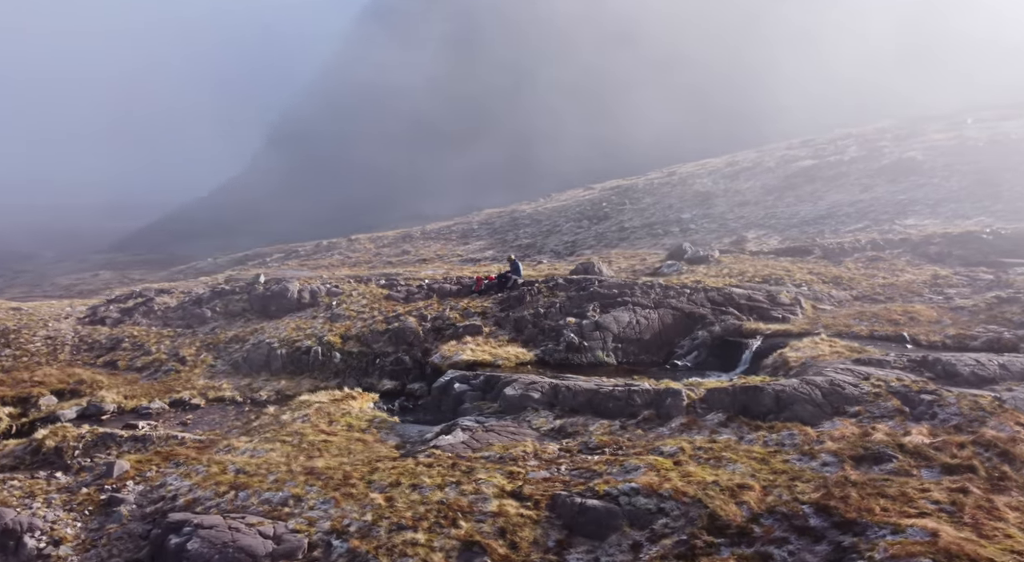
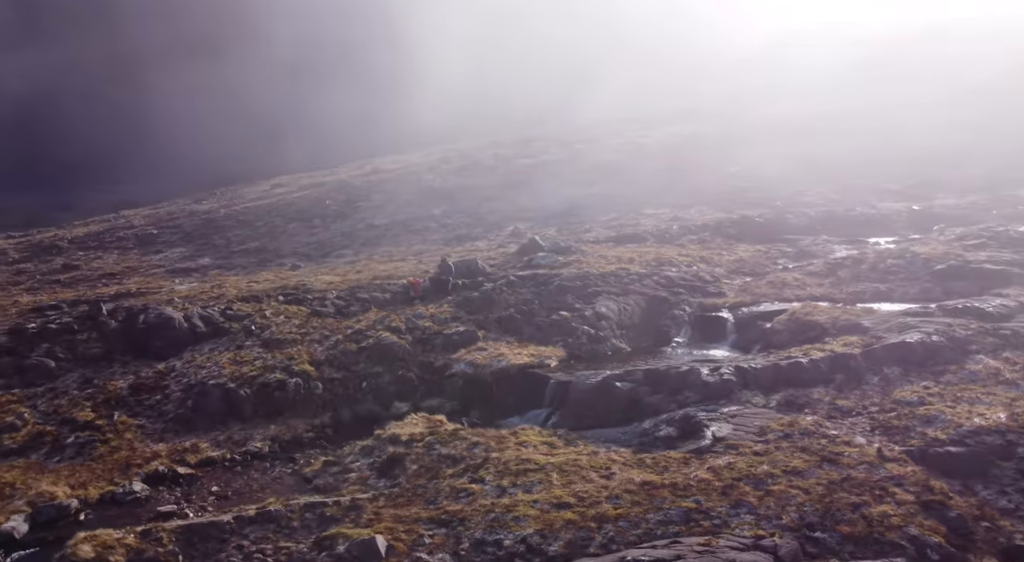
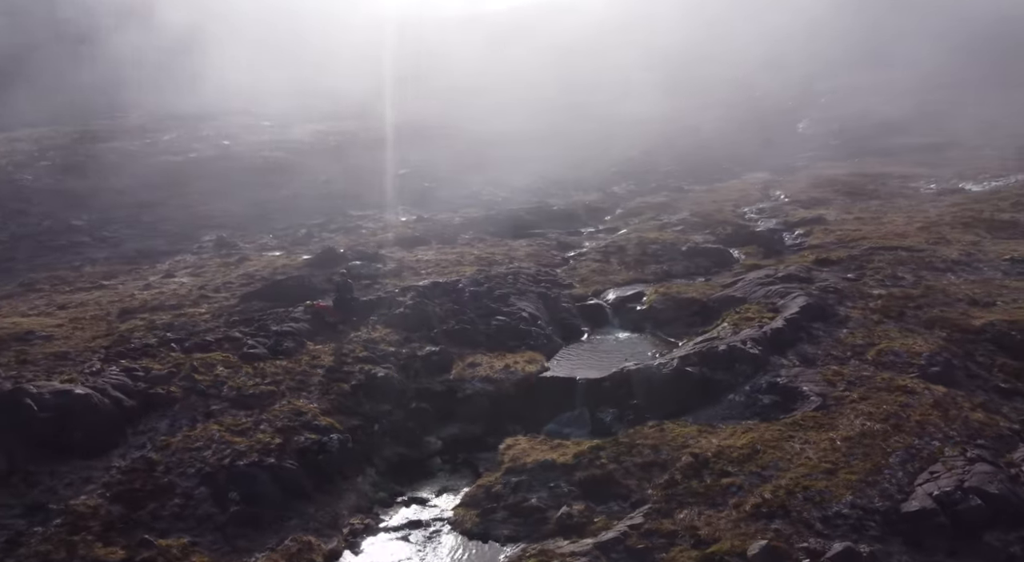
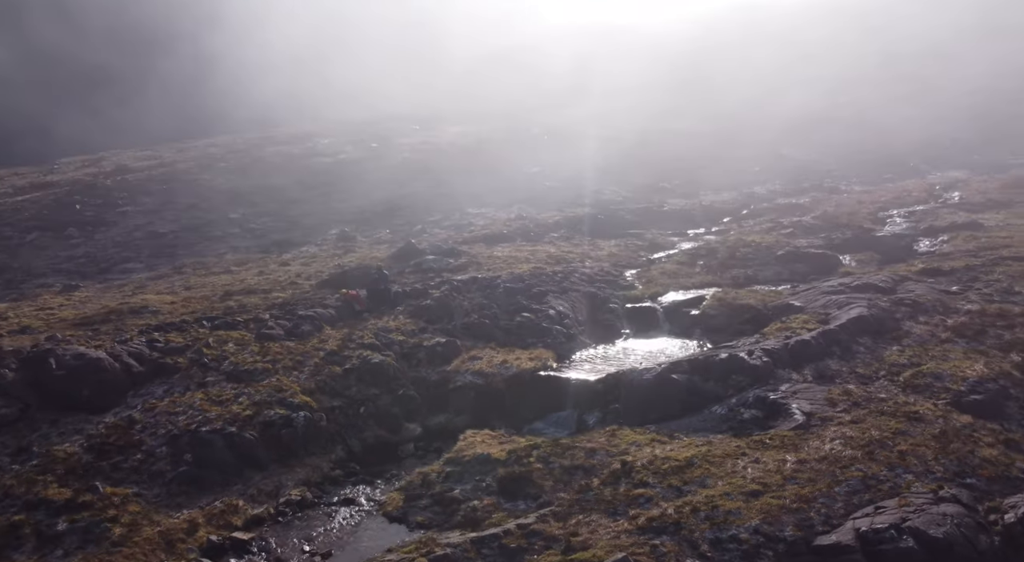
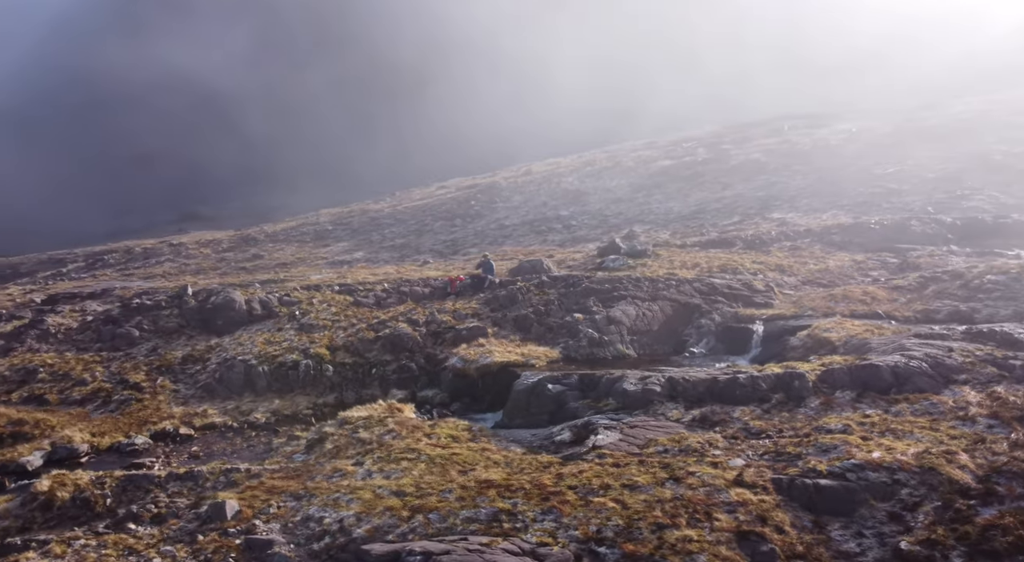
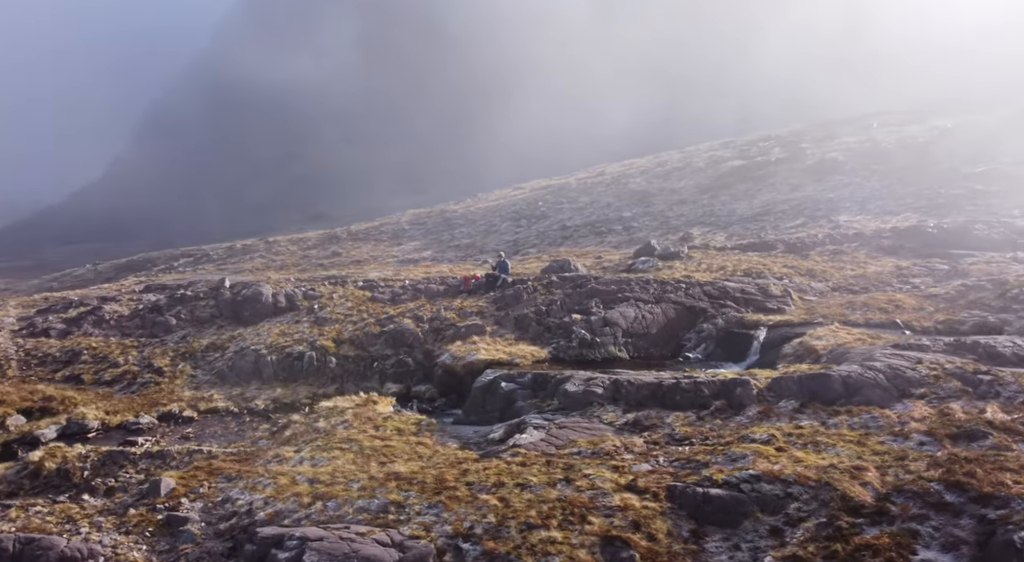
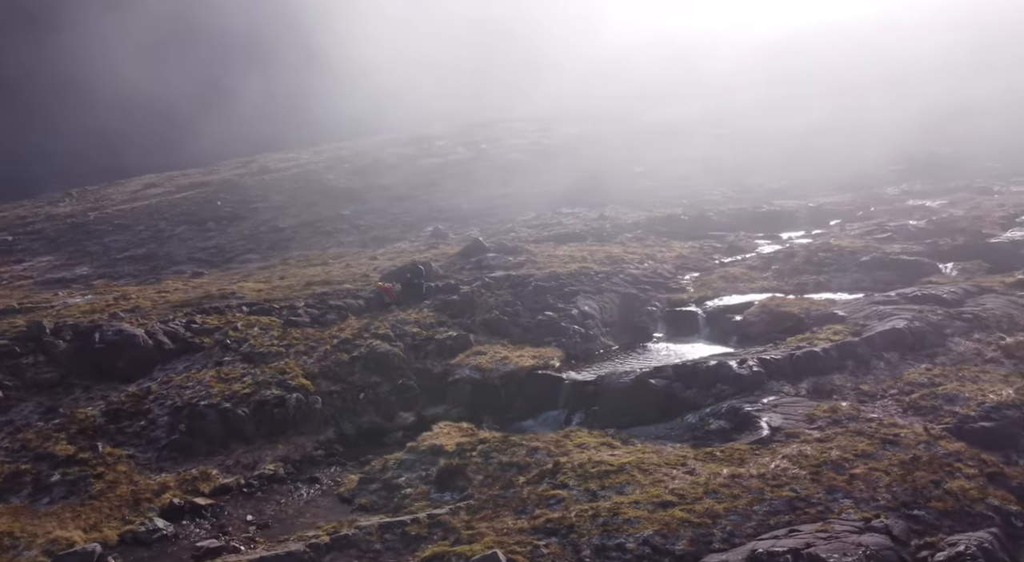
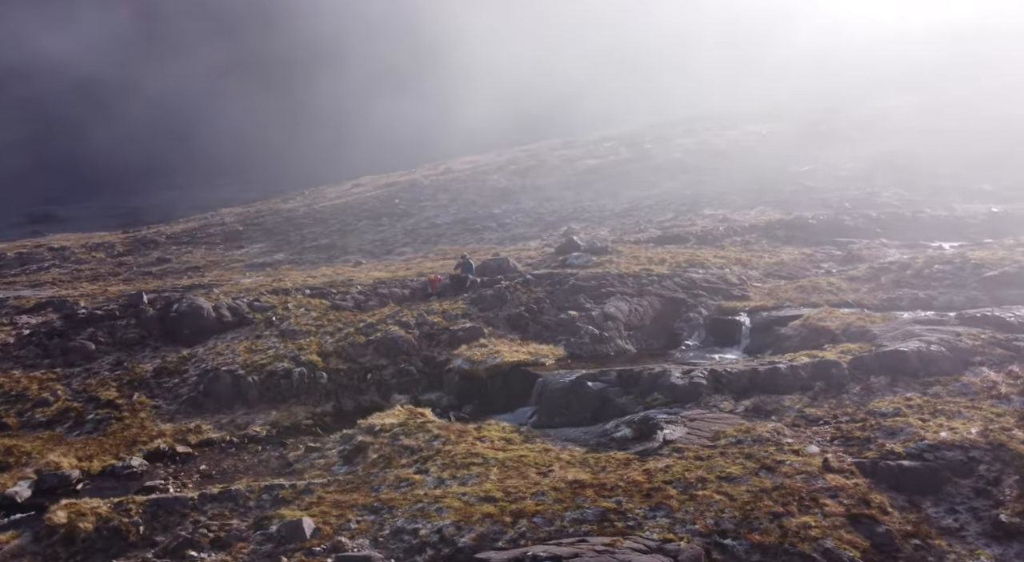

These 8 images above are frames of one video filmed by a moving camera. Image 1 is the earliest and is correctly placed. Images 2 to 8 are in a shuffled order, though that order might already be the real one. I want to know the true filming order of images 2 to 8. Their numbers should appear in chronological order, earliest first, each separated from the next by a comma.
6, 5, 8, 2, 7, 4, 3
